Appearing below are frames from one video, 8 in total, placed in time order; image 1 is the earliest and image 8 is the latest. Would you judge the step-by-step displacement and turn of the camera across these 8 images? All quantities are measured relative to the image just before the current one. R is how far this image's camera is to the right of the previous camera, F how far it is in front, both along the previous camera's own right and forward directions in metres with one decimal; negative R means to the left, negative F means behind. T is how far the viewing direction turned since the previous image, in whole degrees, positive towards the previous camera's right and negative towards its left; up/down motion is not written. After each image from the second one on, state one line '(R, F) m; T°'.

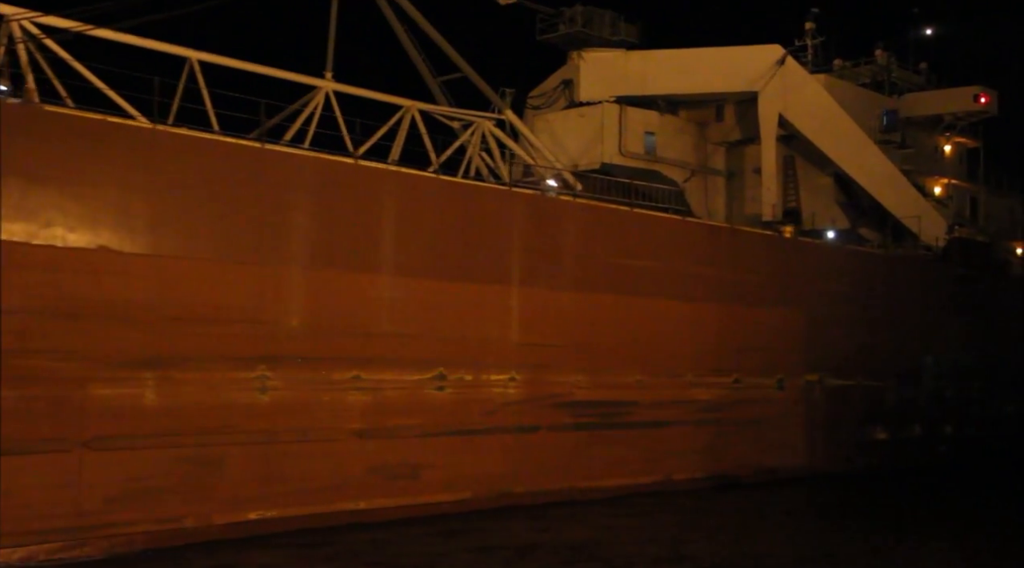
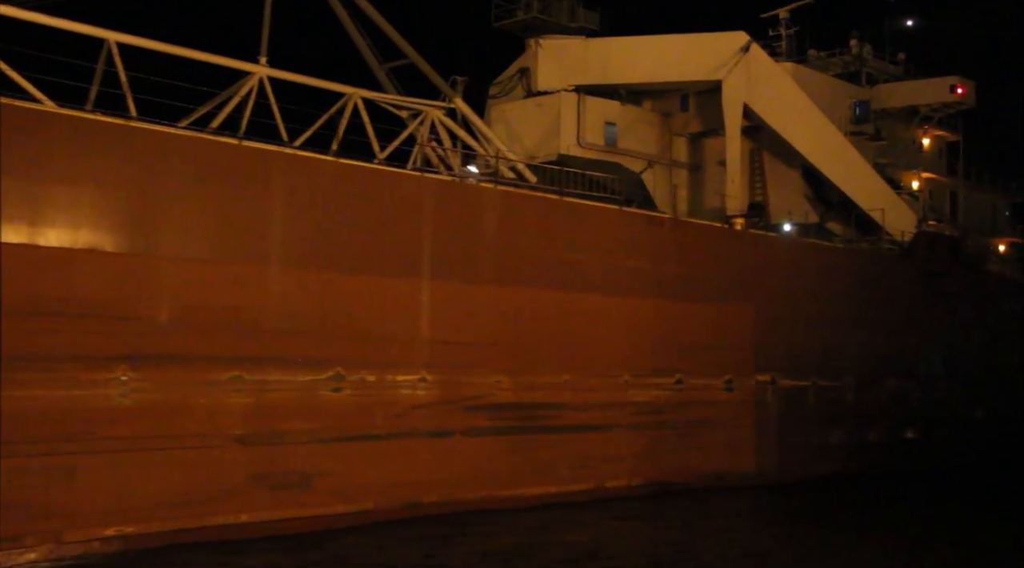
(+1.0, +0.9) m; 0°
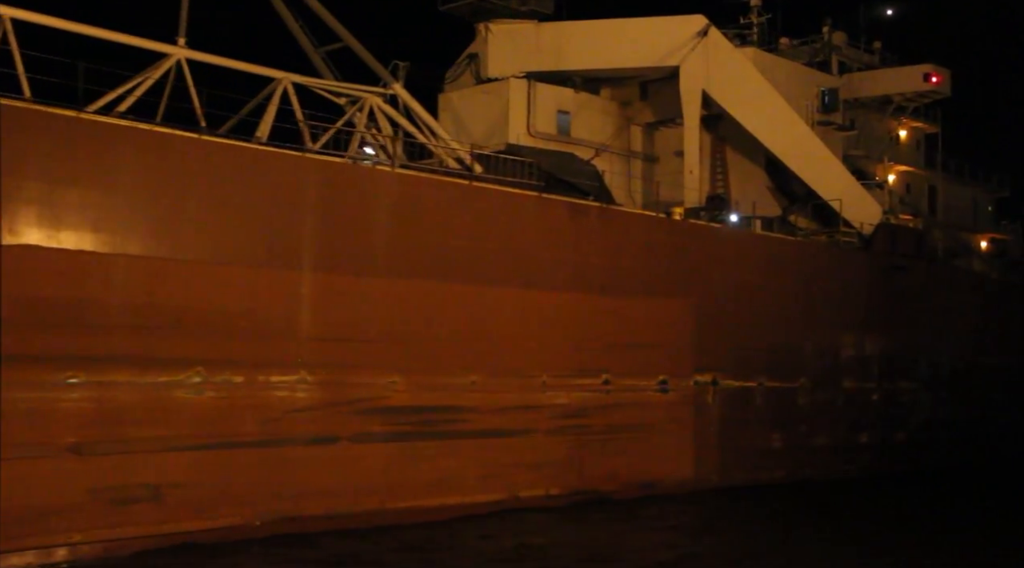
(+1.2, +1.1) m; 0°
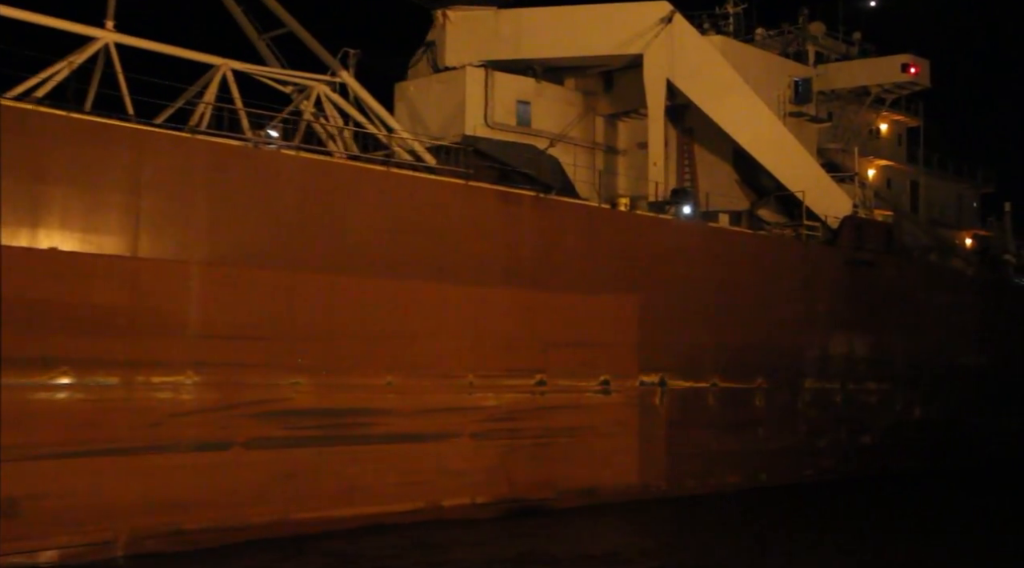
(+0.9, +0.8) m; 0°
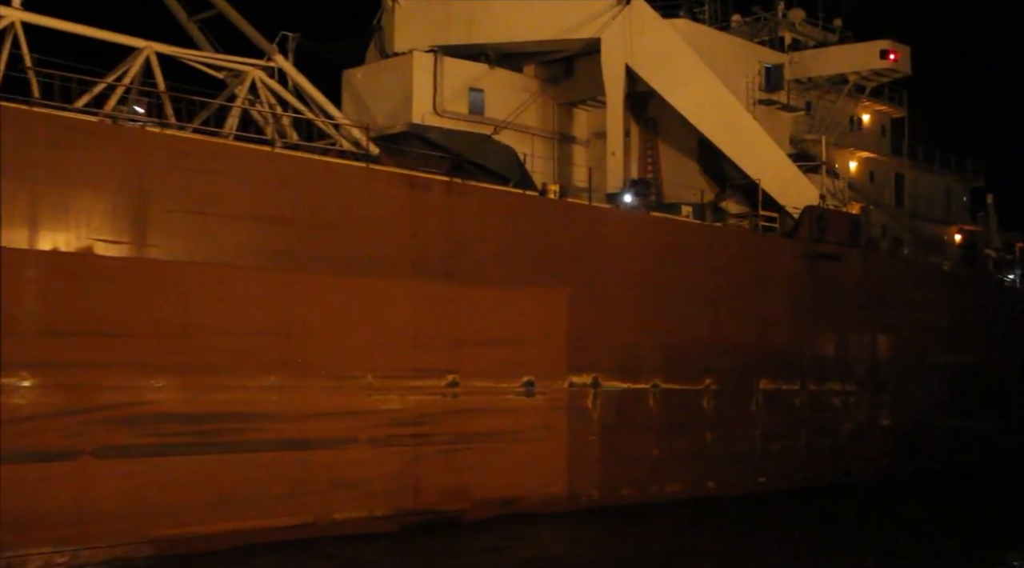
(+1.2, +1.0) m; 0°
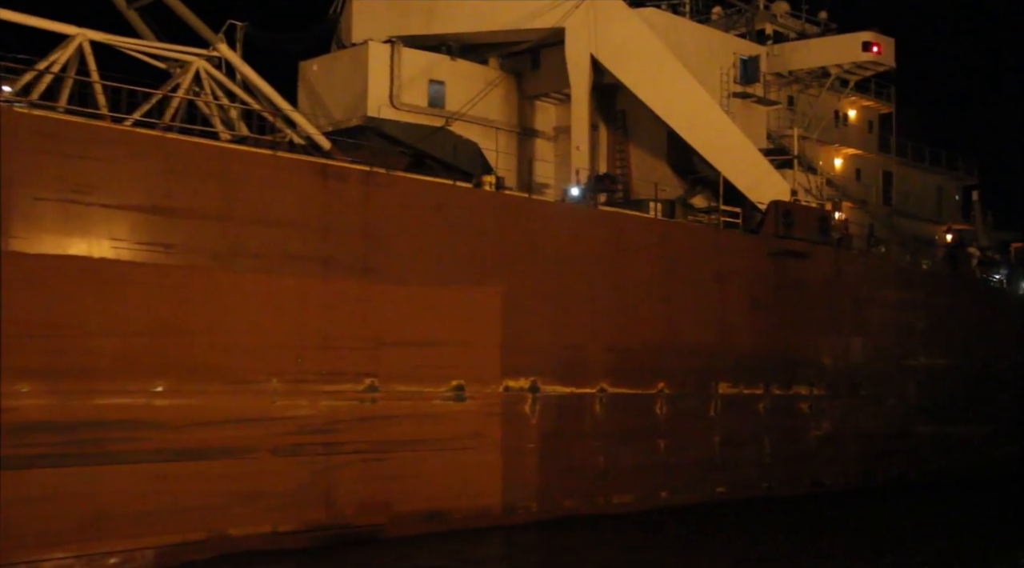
(+0.9, +0.8) m; 0°
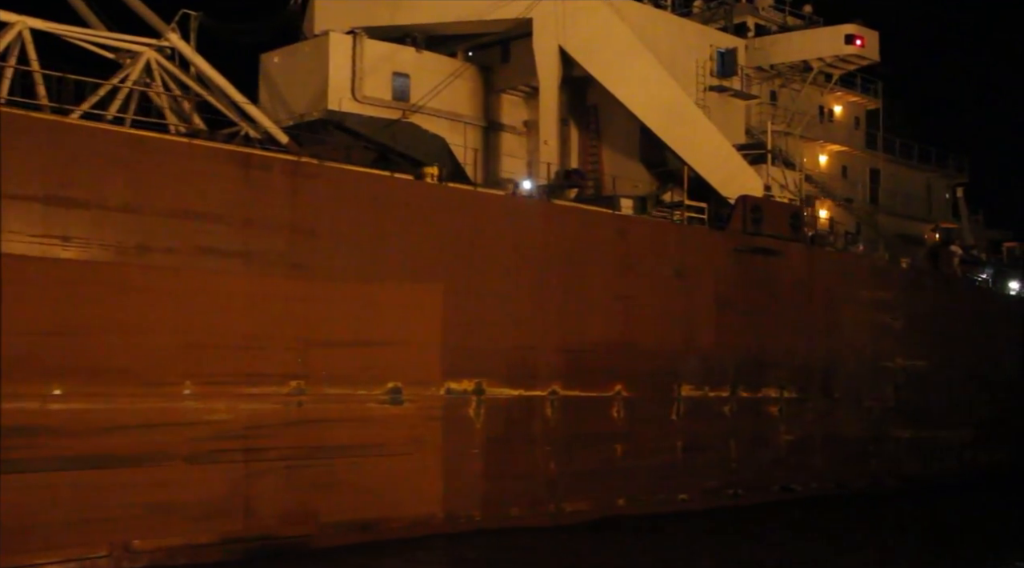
(+0.7, +0.6) m; 0°
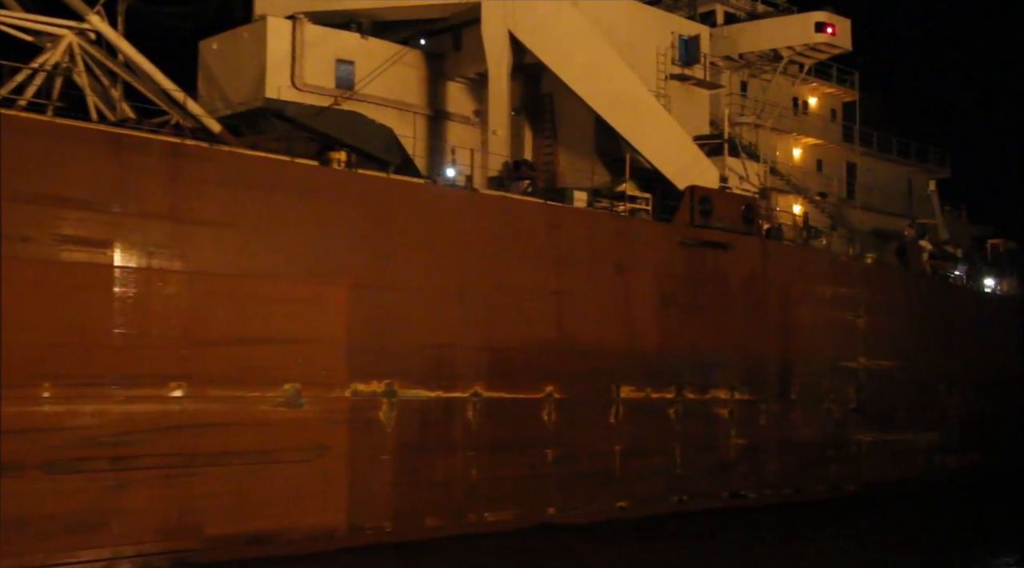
(+0.9, +0.8) m; 0°
